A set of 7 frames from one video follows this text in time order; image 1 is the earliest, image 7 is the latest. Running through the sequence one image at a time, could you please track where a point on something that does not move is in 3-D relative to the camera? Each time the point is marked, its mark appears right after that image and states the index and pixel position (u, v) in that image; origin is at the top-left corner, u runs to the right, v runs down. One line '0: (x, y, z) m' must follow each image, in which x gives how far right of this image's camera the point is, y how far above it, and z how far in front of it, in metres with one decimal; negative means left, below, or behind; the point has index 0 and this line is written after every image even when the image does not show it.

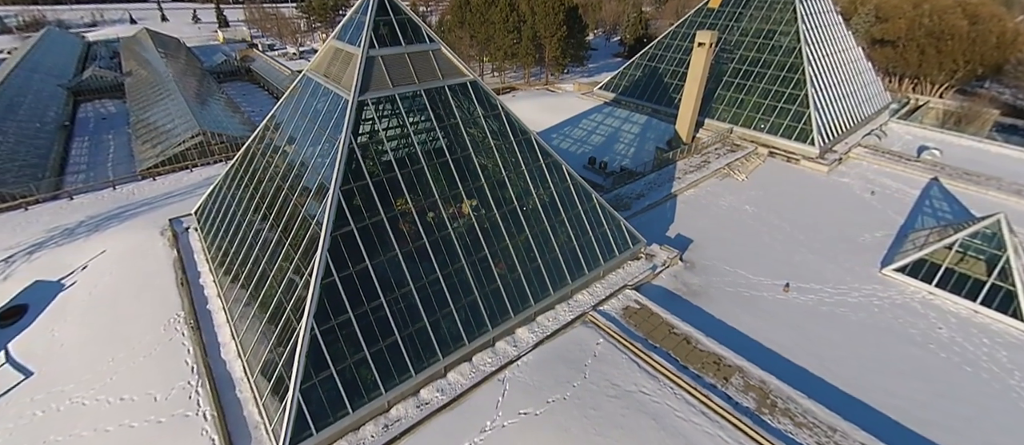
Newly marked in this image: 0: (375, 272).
0: (-2.8, -1.0, +9.9) m
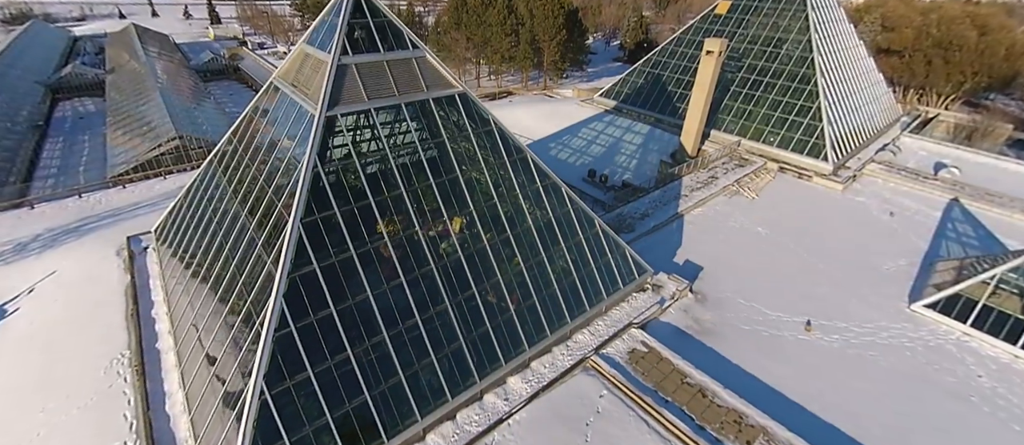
0: (-3.0, -1.7, +8.5) m
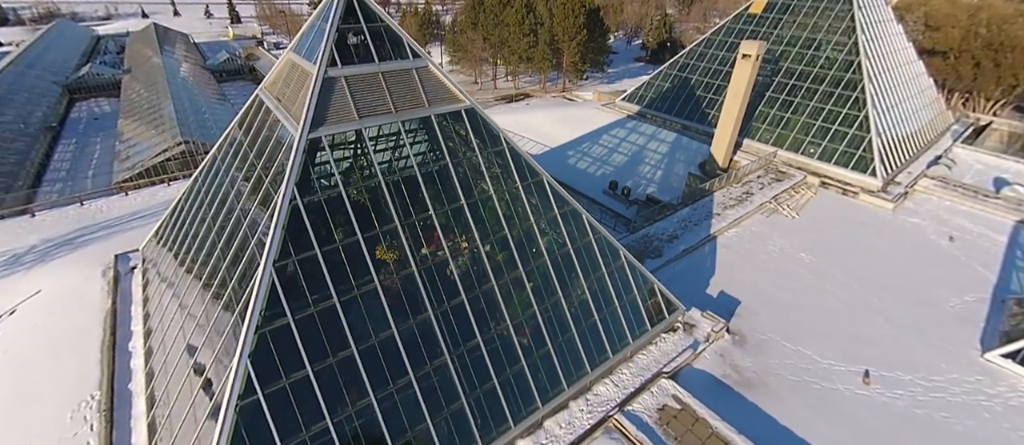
0: (-2.8, -2.3, +7.2) m
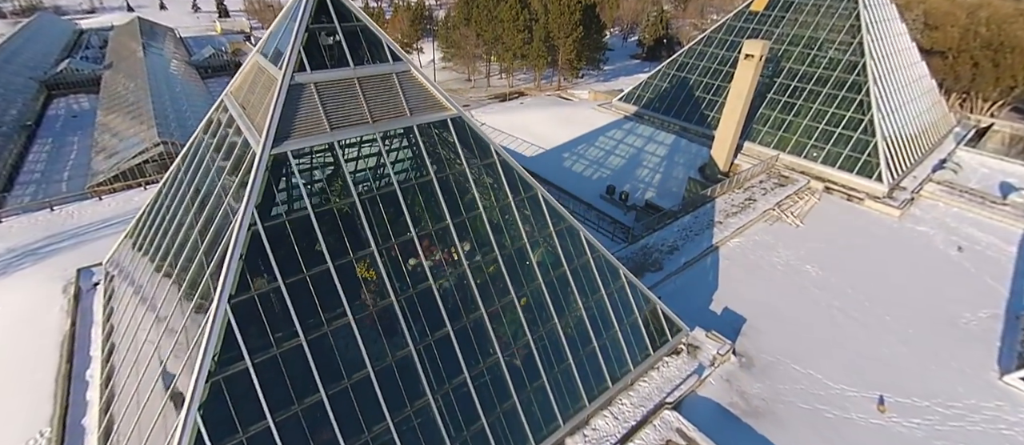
0: (-3.0, -2.7, +6.3) m
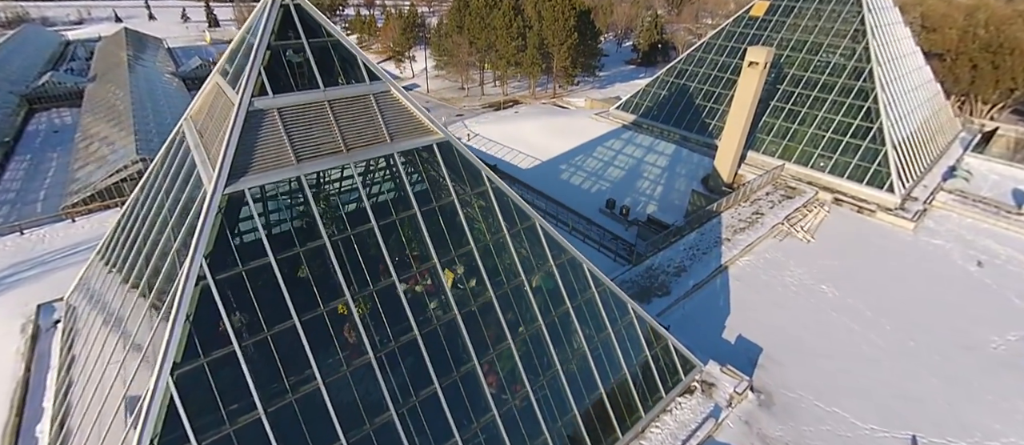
0: (-3.0, -3.3, +5.4) m
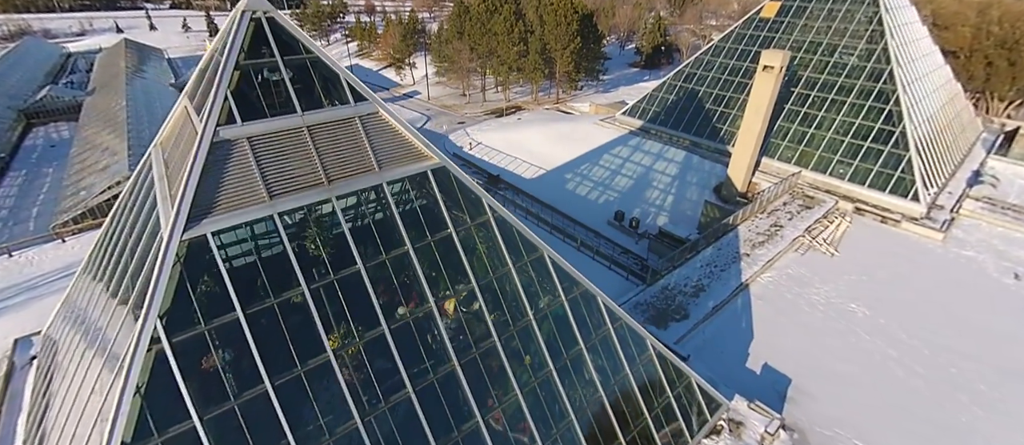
0: (-2.9, -3.8, +4.5) m
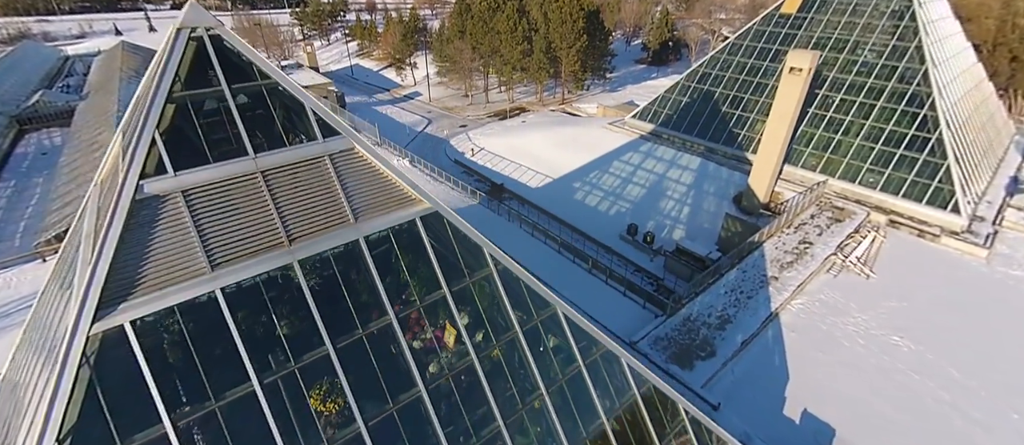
0: (-2.8, -4.5, +3.4) m
